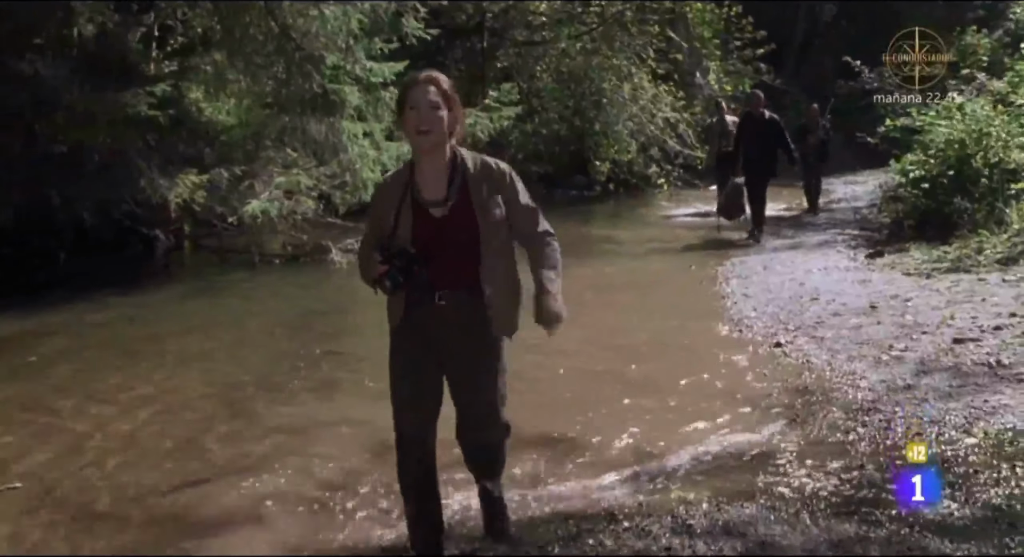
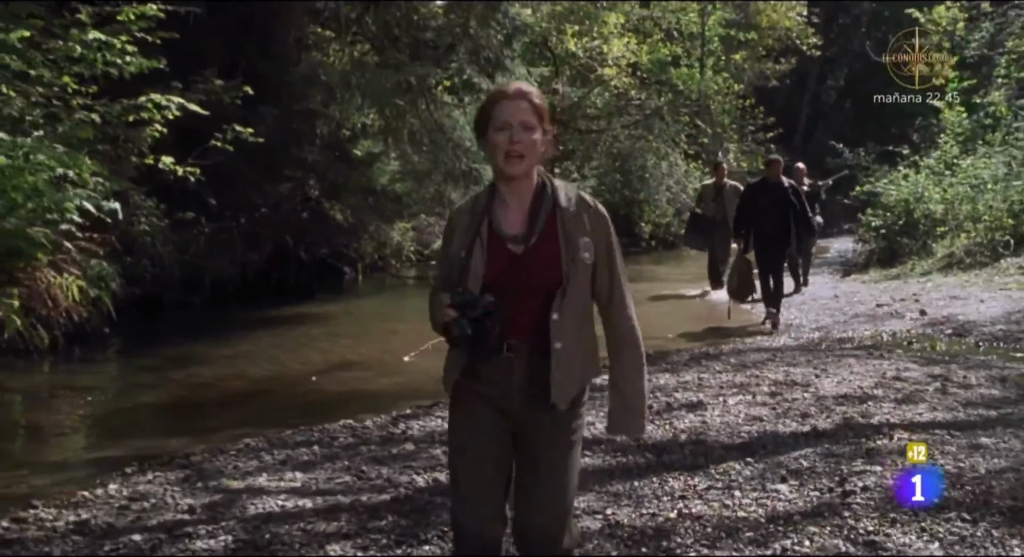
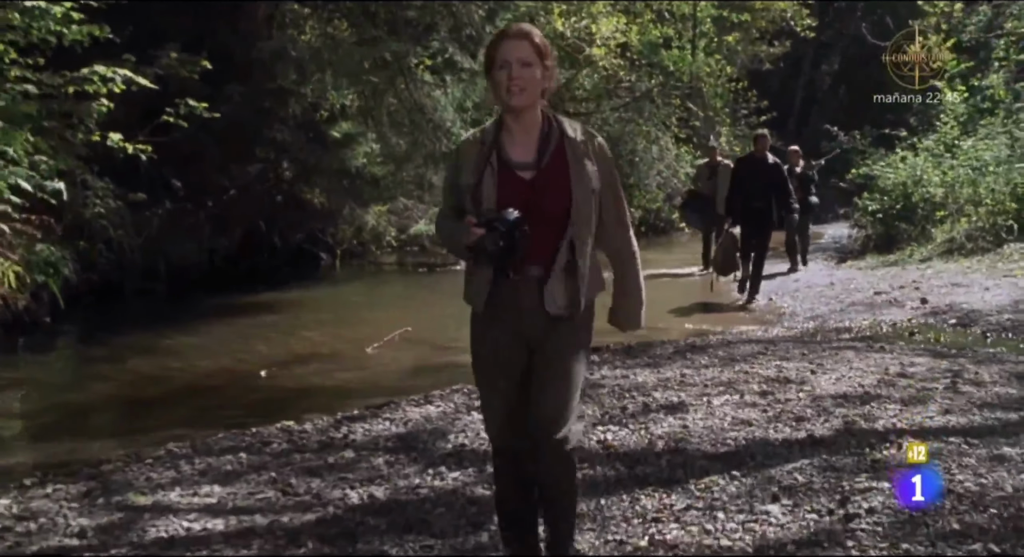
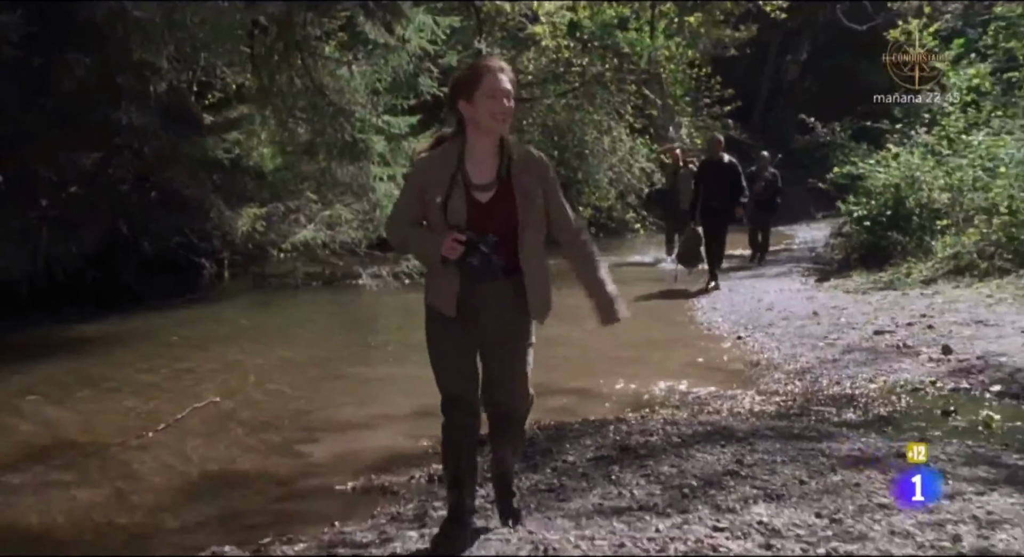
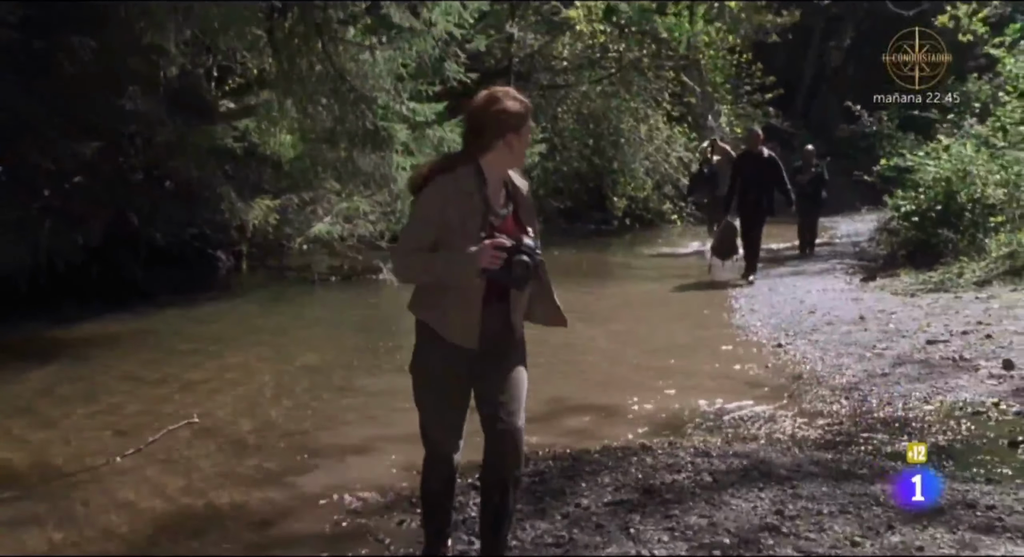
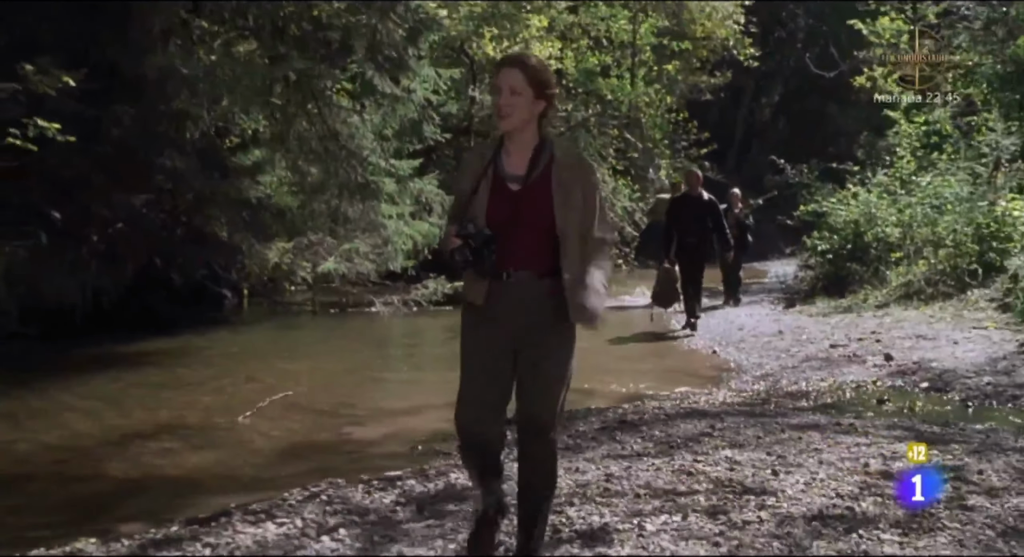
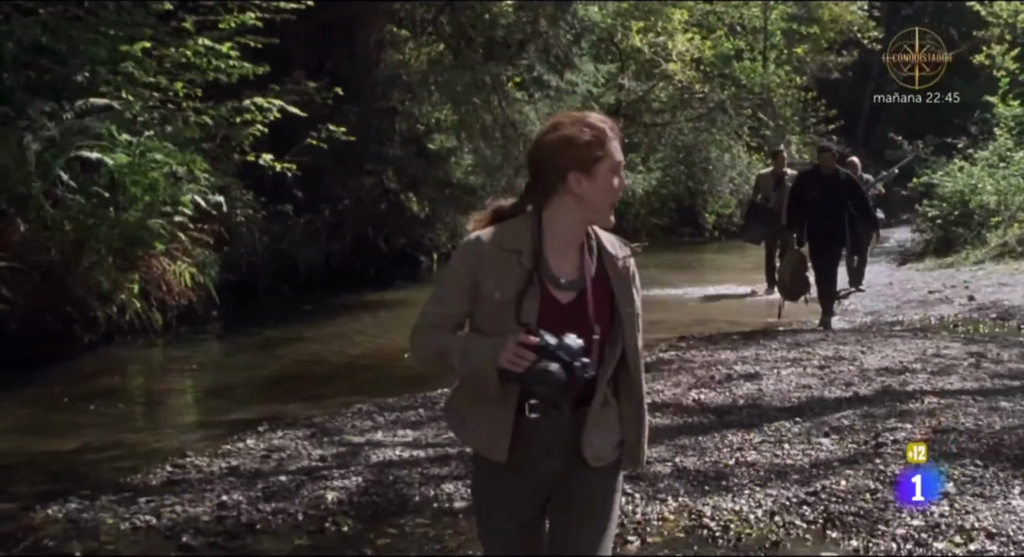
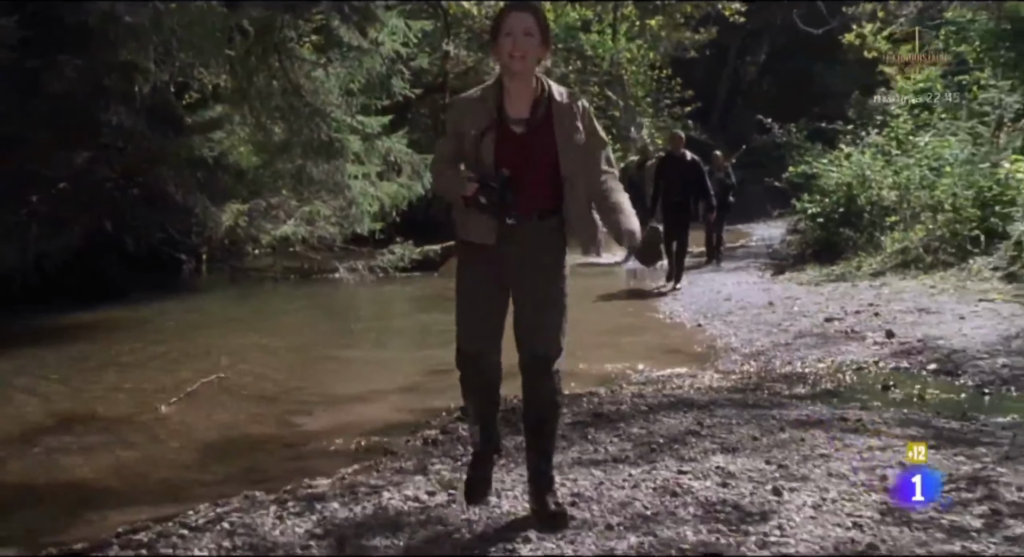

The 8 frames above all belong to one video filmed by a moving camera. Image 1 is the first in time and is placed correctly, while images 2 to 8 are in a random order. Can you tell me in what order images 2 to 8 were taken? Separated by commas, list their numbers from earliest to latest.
5, 4, 8, 6, 3, 2, 7
